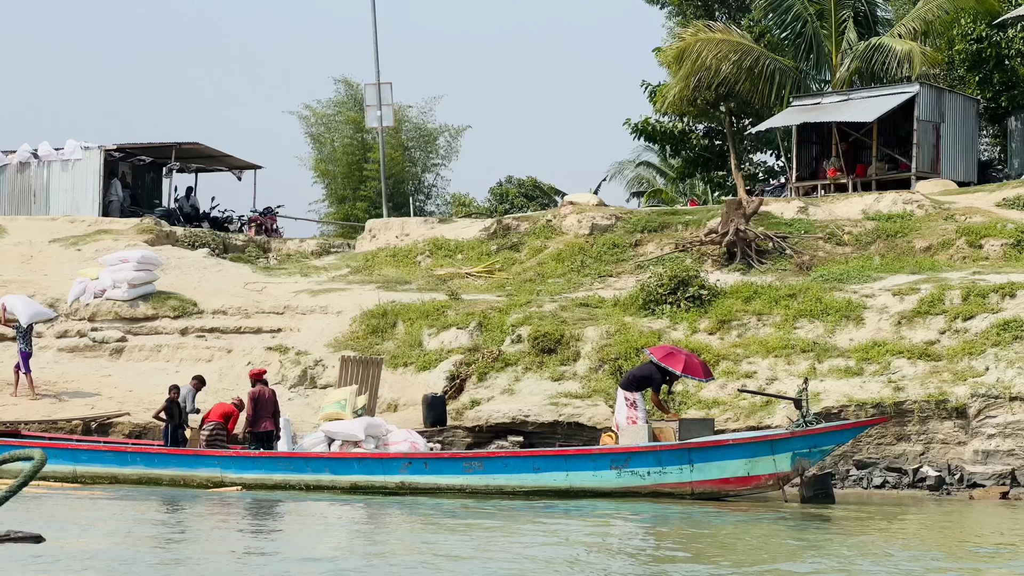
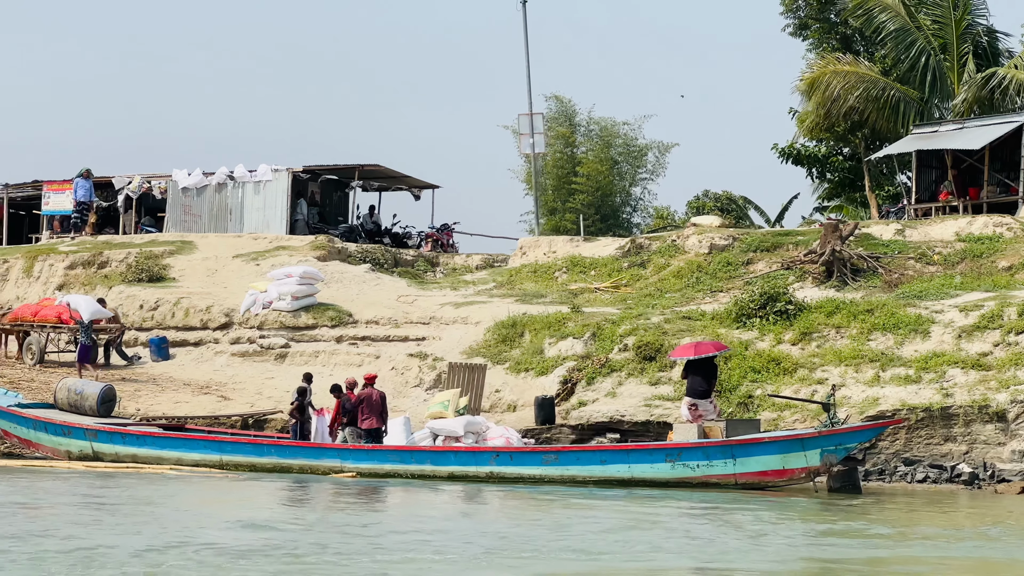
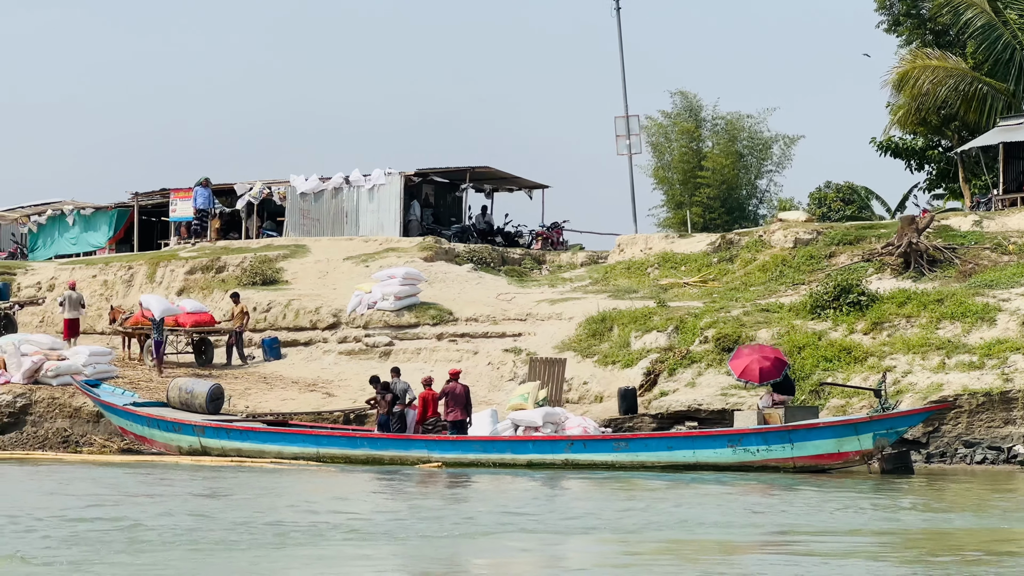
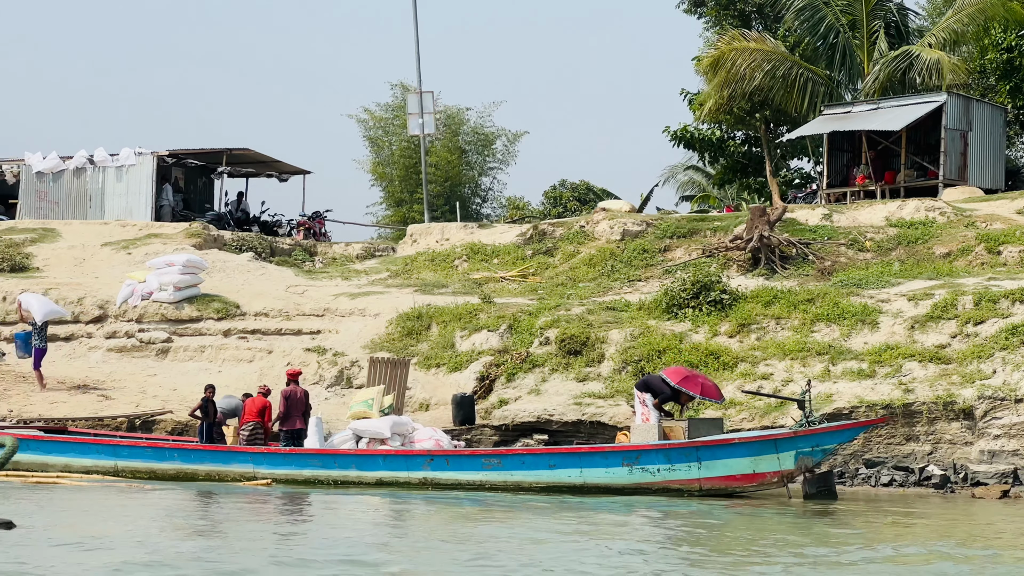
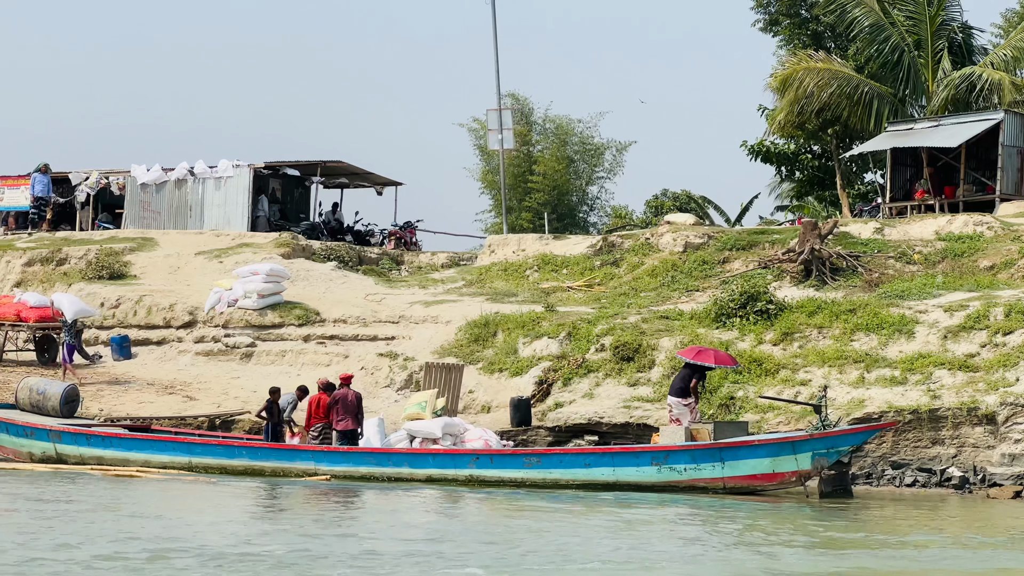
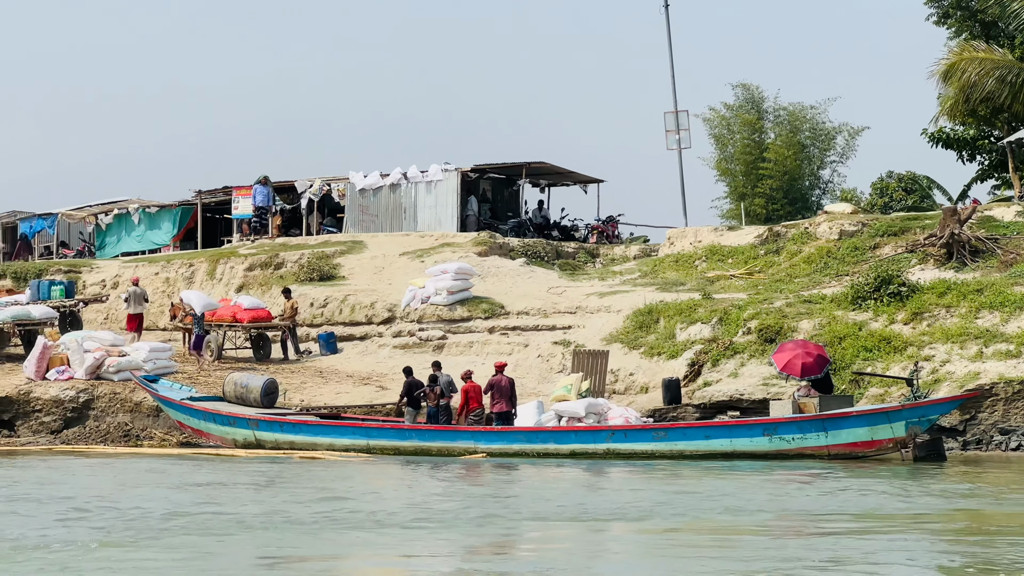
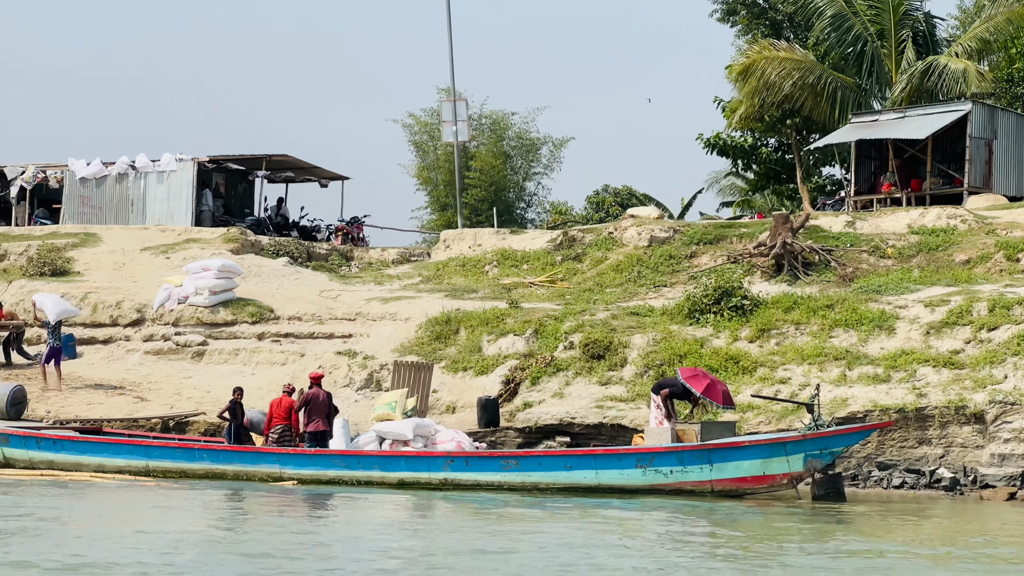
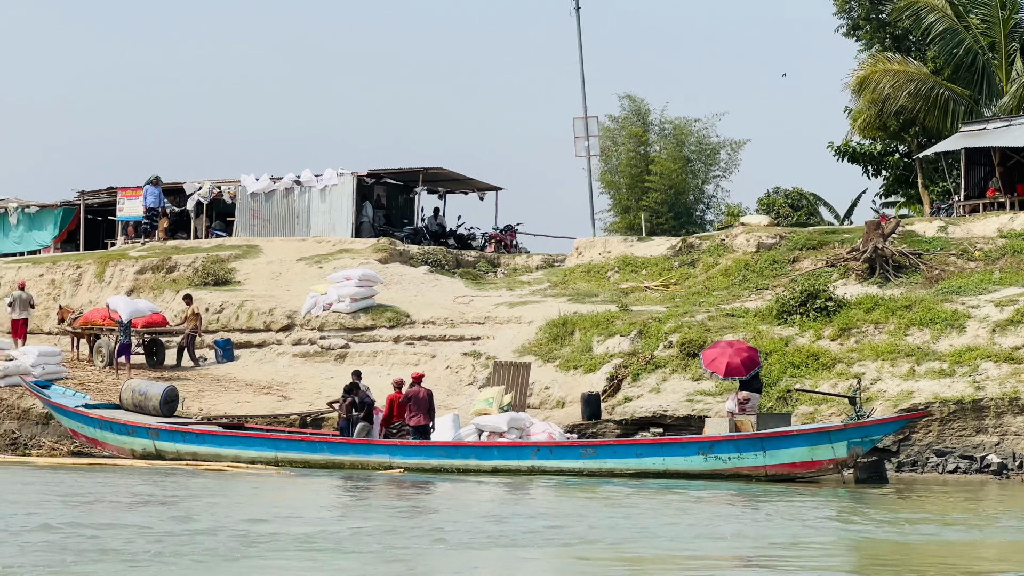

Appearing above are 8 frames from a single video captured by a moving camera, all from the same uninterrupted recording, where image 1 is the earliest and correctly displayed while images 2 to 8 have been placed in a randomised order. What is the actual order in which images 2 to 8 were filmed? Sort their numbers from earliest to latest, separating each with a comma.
4, 7, 5, 2, 8, 3, 6
